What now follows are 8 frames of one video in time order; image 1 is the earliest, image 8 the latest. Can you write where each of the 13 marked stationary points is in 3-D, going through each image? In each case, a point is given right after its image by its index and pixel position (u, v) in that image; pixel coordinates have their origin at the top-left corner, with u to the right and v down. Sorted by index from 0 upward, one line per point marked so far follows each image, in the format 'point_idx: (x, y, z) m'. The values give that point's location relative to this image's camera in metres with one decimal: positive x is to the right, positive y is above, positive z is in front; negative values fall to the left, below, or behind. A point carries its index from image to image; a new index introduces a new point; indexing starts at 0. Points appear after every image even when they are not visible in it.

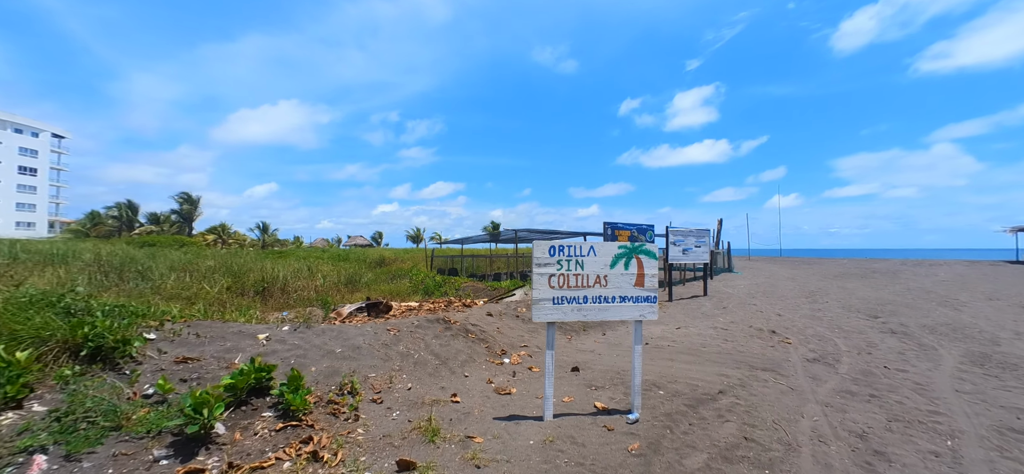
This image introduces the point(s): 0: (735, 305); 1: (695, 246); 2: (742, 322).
0: (+6.6, -2.0, +12.1) m
1: (+6.3, -0.2, +14.1) m
2: (+5.1, -1.9, +9.1) m
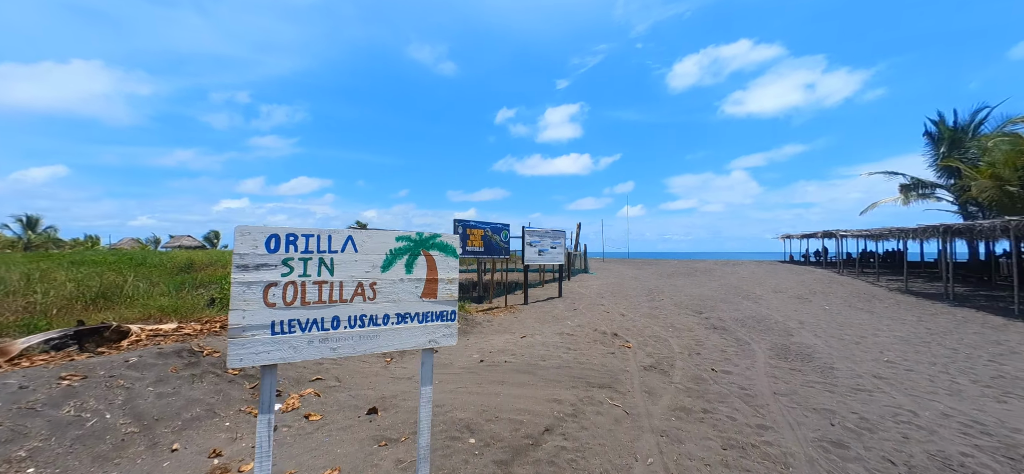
0: (+2.2, -2.1, +12.2) m
1: (+1.4, -0.3, +14.0) m
2: (+1.7, -1.9, +8.8) m
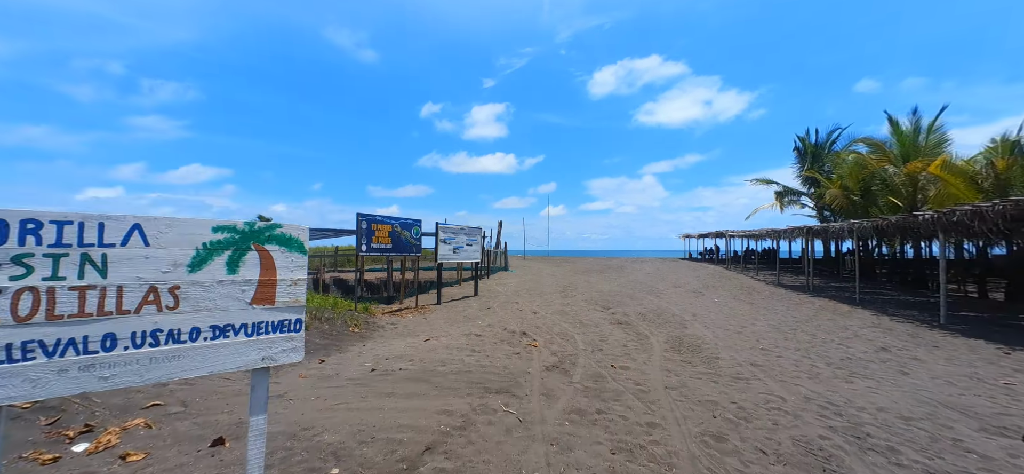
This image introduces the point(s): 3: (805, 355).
0: (-0.4, -2.0, +12.1) m
1: (-1.5, -0.2, +13.7) m
2: (-0.3, -1.8, +8.7) m
3: (+4.5, -1.8, +6.4) m
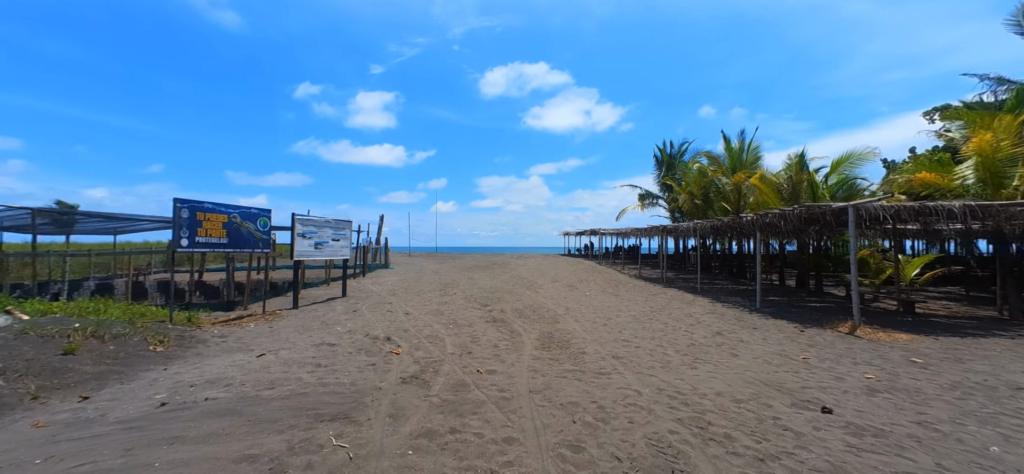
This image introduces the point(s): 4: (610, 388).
0: (-3.9, -1.8, +11.0) m
1: (-5.4, -0.1, +12.2) m
2: (-2.8, -1.7, +7.7) m
3: (+2.4, -1.8, +6.8) m
4: (+1.1, -1.7, +4.6) m
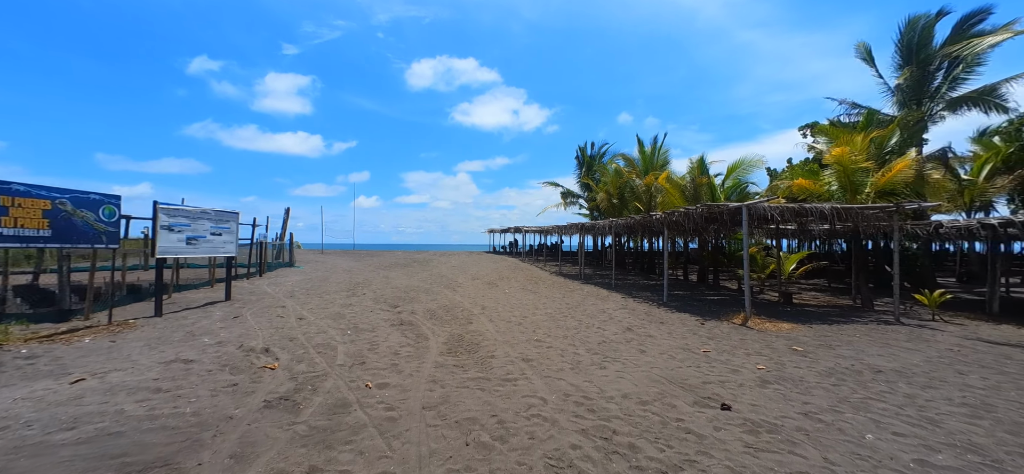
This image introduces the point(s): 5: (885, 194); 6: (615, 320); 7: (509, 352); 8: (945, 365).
0: (-6.0, -1.7, +9.6) m
1: (-7.7, +0.1, +10.5) m
2: (-4.4, -1.6, +6.6) m
3: (+0.9, -1.7, +6.6) m
4: (0.0, -1.6, +4.2) m
5: (+11.1, +1.3, +12.2) m
6: (+2.2, -1.7, +8.6) m
7: (0.0, -1.7, +6.1) m
8: (+6.0, -1.8, +5.7) m
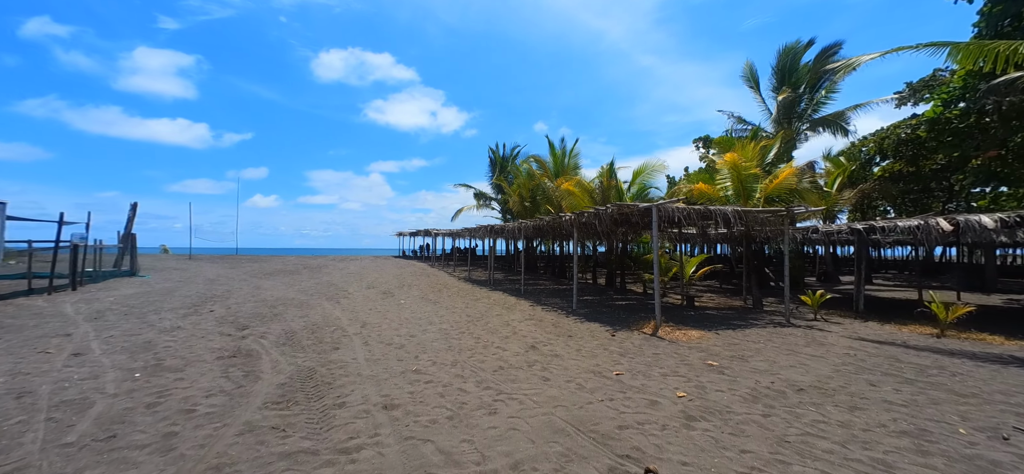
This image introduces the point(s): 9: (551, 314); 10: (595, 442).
0: (-8.1, -1.7, +6.7) m
1: (-9.9, +0.1, +7.2) m
2: (-5.9, -1.6, +4.0) m
3: (-0.7, -1.7, +5.2) m
4: (-1.1, -1.6, +2.6) m
5: (+8.1, +1.2, +12.8) m
6: (+0.1, -1.8, +7.4) m
7: (-1.5, -1.7, +4.4) m
8: (+4.5, -1.8, +5.4) m
9: (+0.9, -1.9, +10.1) m
10: (+0.7, -1.7, +3.4) m
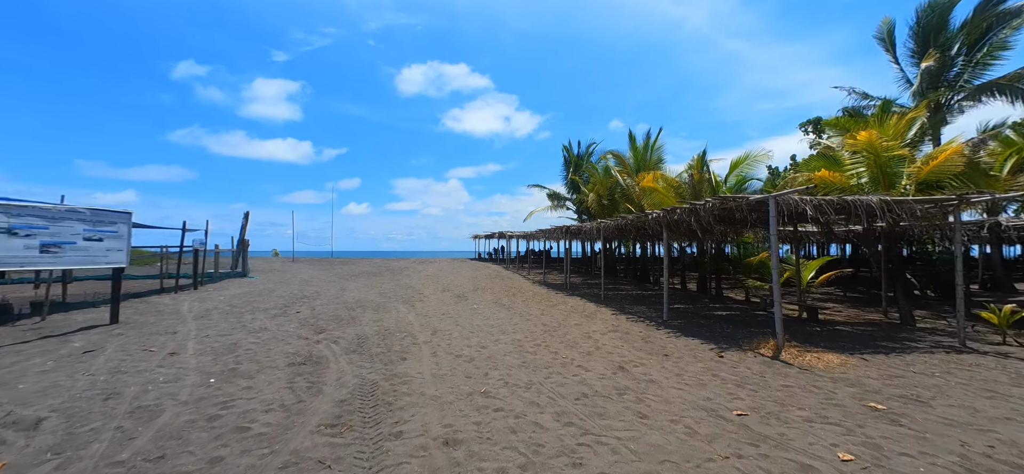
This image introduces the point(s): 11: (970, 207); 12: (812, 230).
0: (-6.8, -1.8, +7.2) m
1: (-8.5, 0.0, +8.1) m
2: (-5.1, -1.7, +4.2) m
3: (+0.2, -1.7, +4.4) m
4: (-0.7, -1.6, +1.9) m
5: (+10.3, +1.3, +10.2) m
6: (+1.4, -1.8, +6.4) m
7: (-0.8, -1.7, +3.8) m
8: (+5.3, -1.8, +3.6) m
9: (+2.7, -1.9, +8.9) m
10: (+1.2, -1.7, +2.3) m
11: (+9.2, +0.6, +8.3) m
12: (+8.1, +0.2, +11.2) m
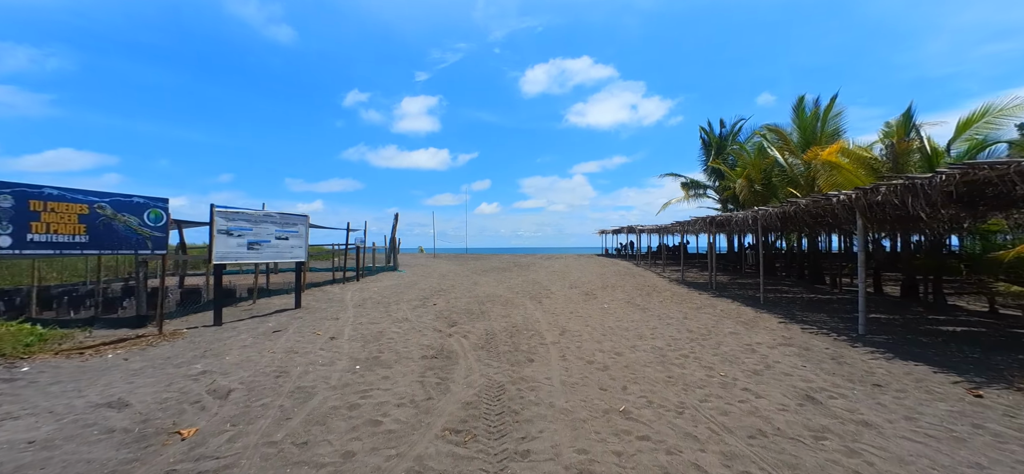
0: (-4.3, -1.8, +8.4) m
1: (-5.7, 0.0, +9.8) m
2: (-3.6, -1.6, +5.0) m
3: (+1.5, -1.6, +3.5) m
4: (-0.1, -1.5, +1.5) m
5: (+12.8, +1.5, +6.0) m
6: (+3.3, -1.7, +5.1) m
7: (+0.4, -1.6, +3.3) m
8: (+6.1, -1.6, +1.2) m
9: (+5.3, -1.7, +7.0) m
10: (+1.8, -1.6, +1.3) m
11: (+11.3, +0.8, +4.5) m
12: (+11.1, +0.4, +7.6) m
